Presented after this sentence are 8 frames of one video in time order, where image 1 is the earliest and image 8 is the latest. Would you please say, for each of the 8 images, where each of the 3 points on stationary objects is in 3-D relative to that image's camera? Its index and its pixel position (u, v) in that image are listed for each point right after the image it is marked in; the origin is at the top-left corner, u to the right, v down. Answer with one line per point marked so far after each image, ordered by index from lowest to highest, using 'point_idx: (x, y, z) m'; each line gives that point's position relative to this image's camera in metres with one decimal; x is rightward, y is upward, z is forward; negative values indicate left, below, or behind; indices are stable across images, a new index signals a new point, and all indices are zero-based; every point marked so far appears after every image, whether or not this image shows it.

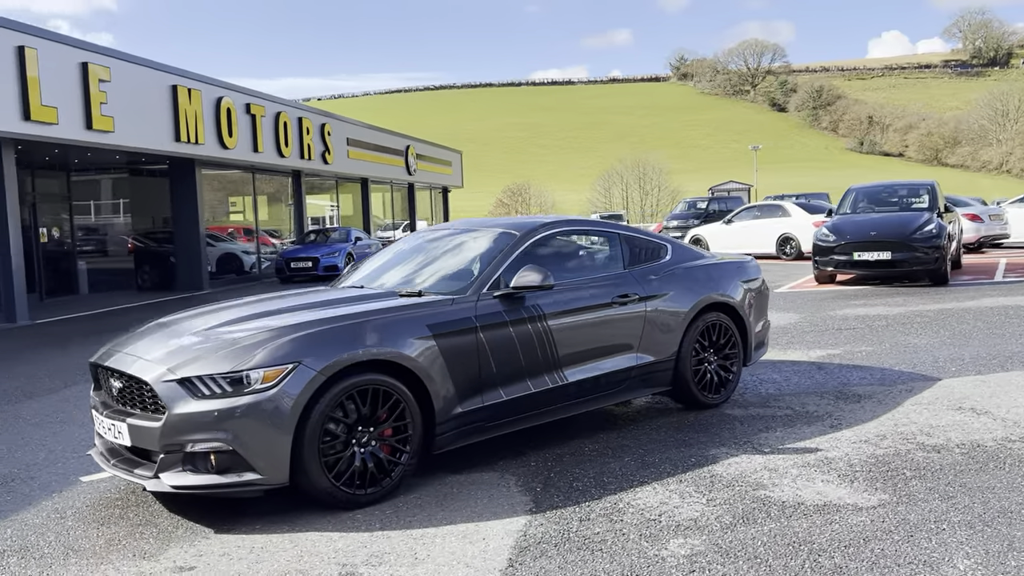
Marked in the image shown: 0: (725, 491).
0: (+1.0, -1.0, +4.3) m
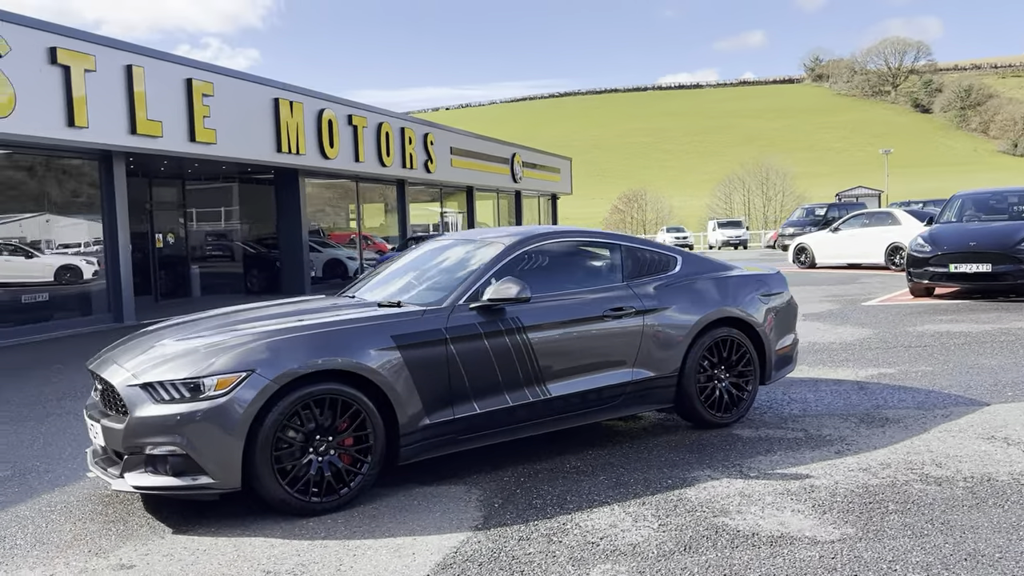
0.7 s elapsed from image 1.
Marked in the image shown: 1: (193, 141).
0: (+0.8, -1.1, +4.1) m
1: (-6.1, +2.8, +16.6) m
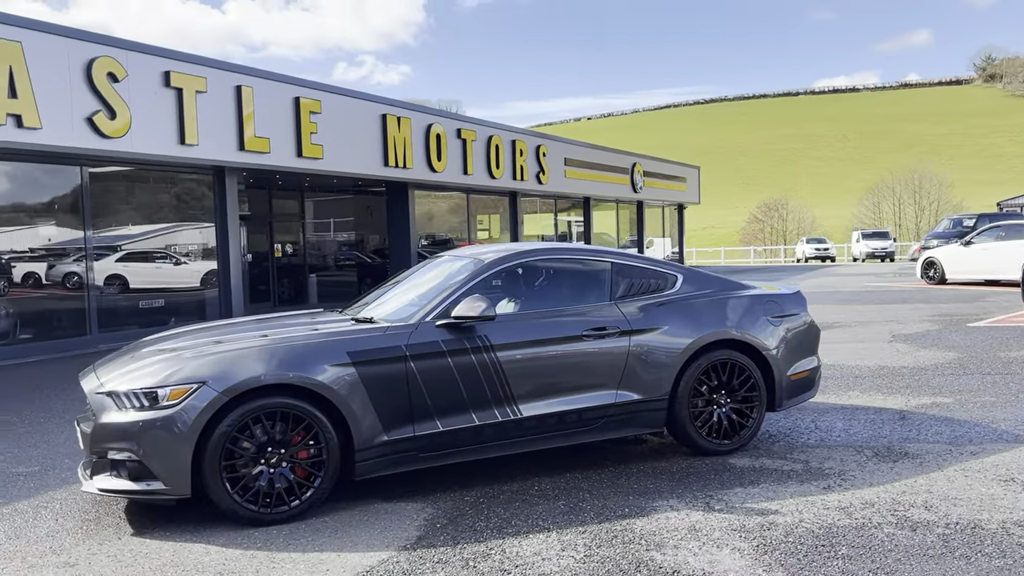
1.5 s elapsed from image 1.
0: (+0.5, -1.2, +3.9) m
1: (-4.2, +2.6, +17.5) m
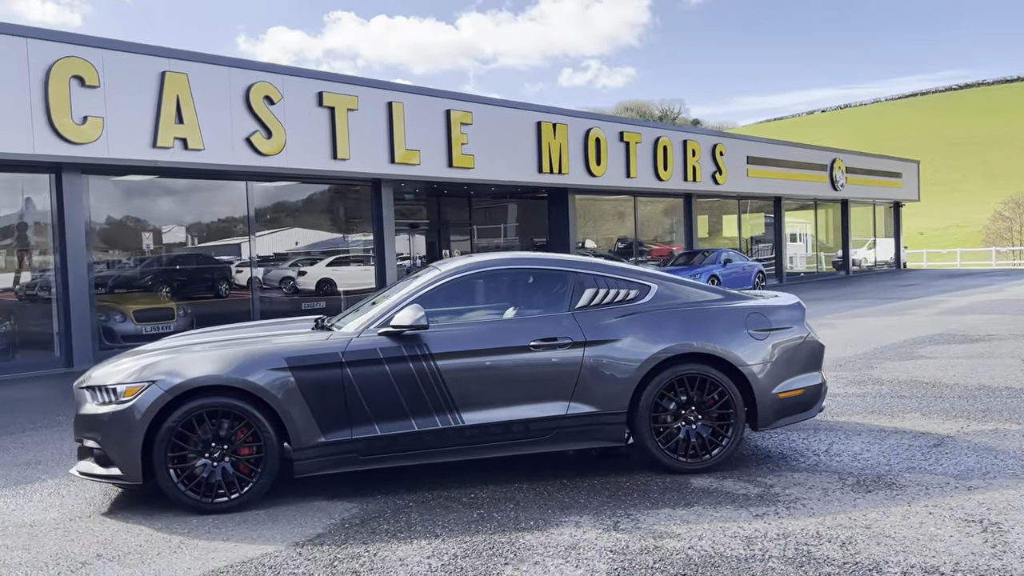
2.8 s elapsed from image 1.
0: (-0.2, -1.2, +4.0) m
1: (-1.3, +2.5, +18.2) m
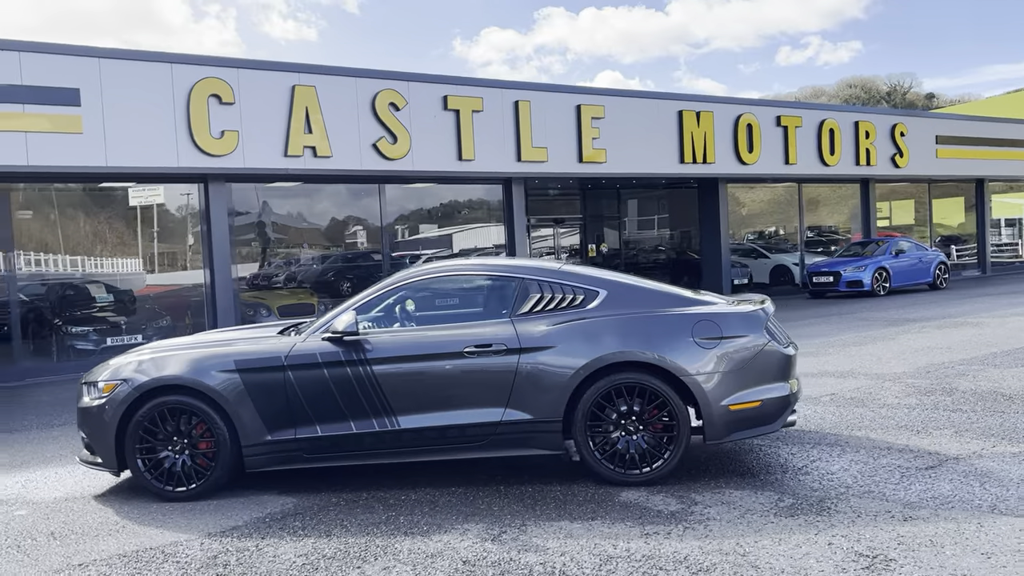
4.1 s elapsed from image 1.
0: (-0.8, -1.3, +4.1) m
1: (+1.5, +2.6, +18.2) m
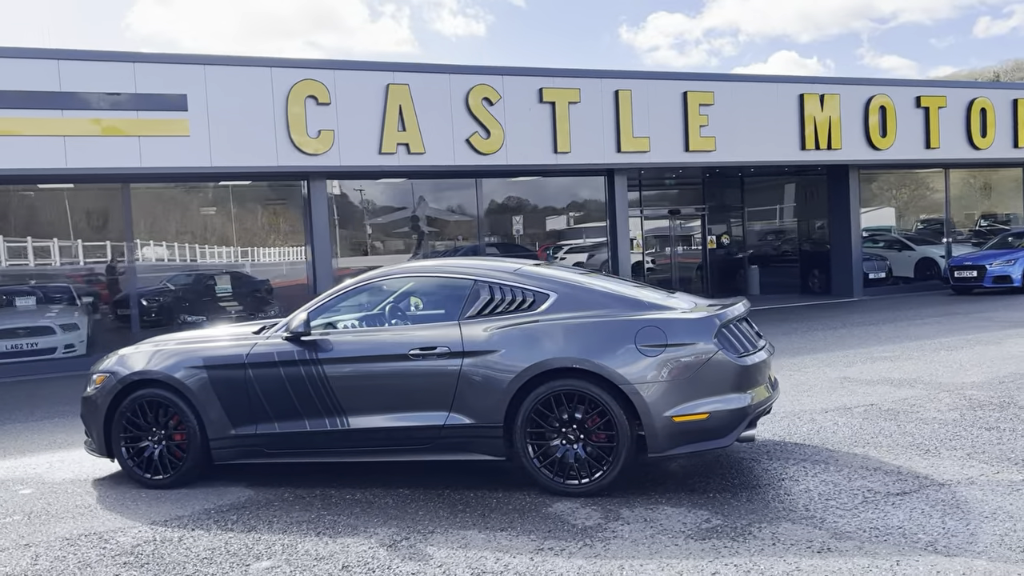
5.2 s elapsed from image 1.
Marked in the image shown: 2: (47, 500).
0: (-1.3, -1.3, +4.3) m
1: (+3.6, +2.7, +17.6) m
2: (-3.0, -1.3, +5.6) m
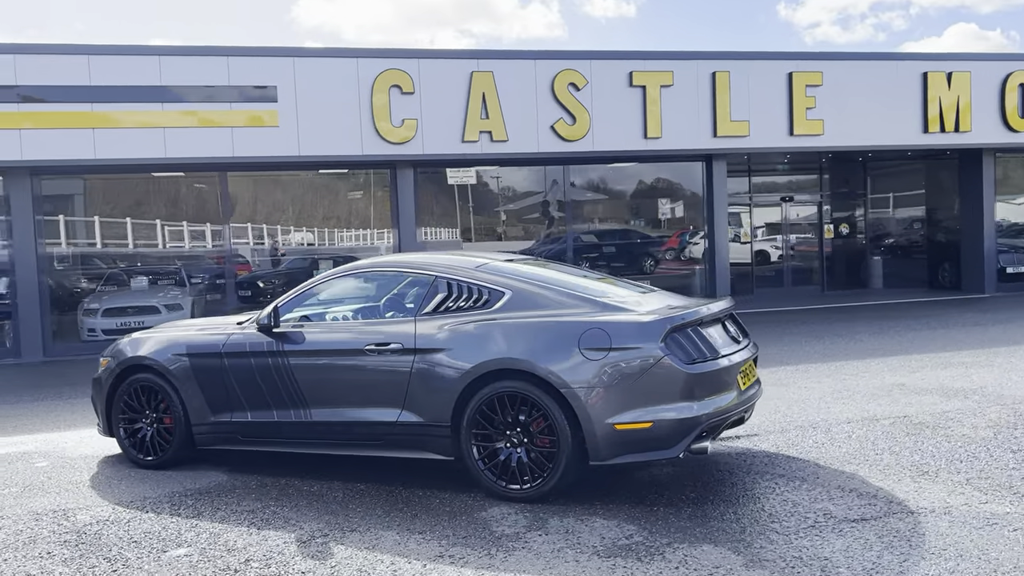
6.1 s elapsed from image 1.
0: (-1.8, -1.3, +4.4) m
1: (+5.3, +2.9, +16.7) m
2: (-3.1, -1.3, +6.0) m
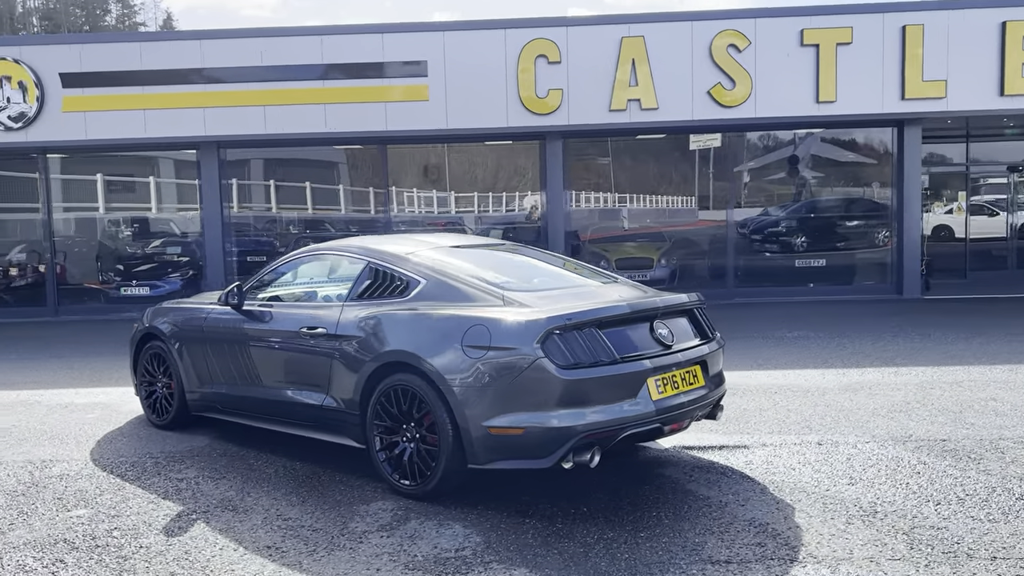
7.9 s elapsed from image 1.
0: (-2.4, -1.2, +4.8) m
1: (+8.1, +3.1, +14.4) m
2: (-3.2, -1.1, +6.7) m
